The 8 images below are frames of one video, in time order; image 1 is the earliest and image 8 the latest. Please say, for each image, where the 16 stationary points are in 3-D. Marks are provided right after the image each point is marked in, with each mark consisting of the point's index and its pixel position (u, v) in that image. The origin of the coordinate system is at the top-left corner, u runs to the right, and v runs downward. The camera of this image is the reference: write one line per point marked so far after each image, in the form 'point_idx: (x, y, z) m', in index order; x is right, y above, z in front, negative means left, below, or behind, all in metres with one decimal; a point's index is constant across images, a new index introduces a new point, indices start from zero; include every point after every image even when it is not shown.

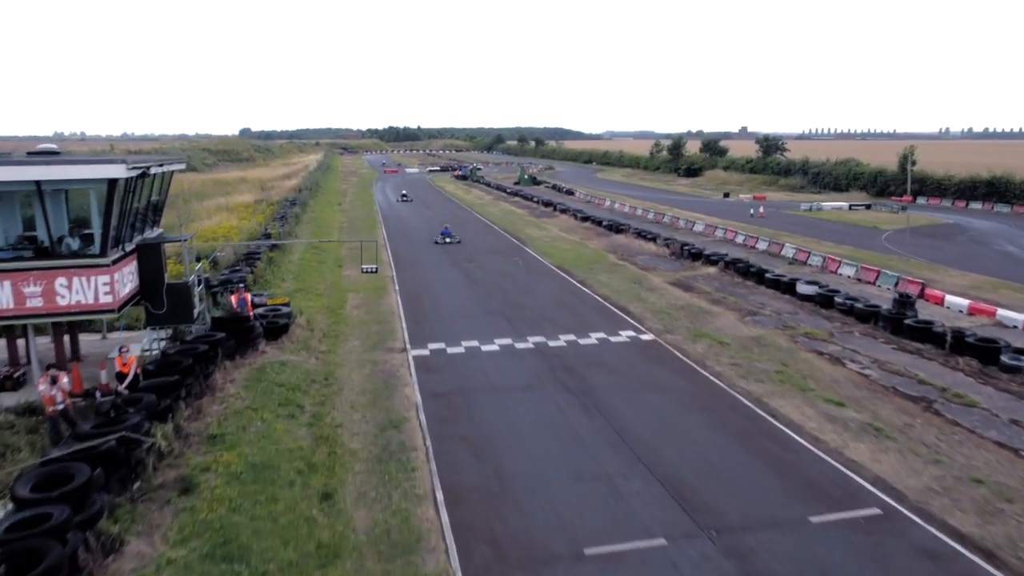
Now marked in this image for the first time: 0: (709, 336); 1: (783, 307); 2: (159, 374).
0: (+3.7, -0.9, +14.7) m
1: (+6.1, -0.4, +17.4) m
2: (-4.9, -1.2, +10.7) m
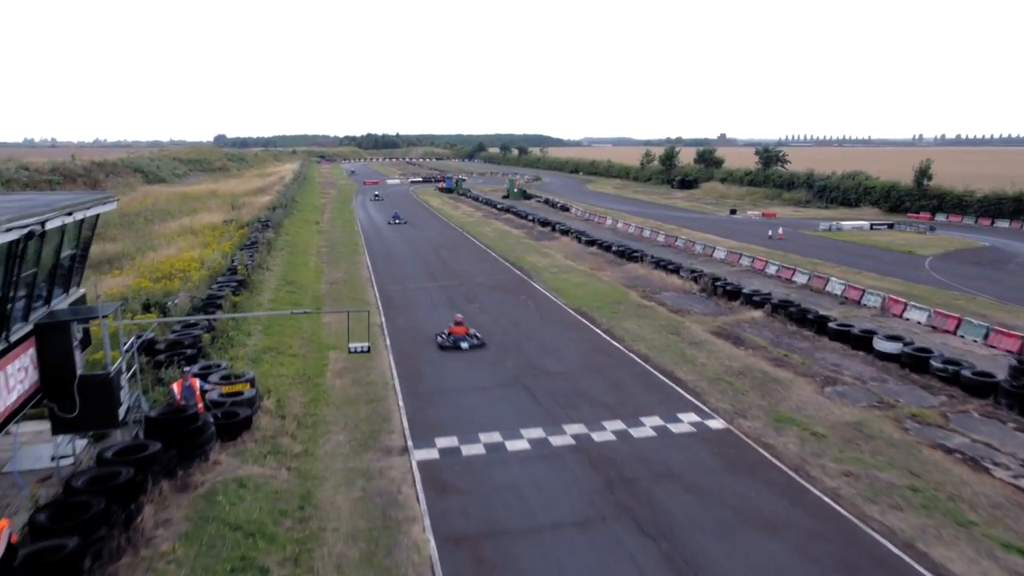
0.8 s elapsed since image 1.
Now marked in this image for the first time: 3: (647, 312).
0: (+4.2, -2.0, +11.5) m
1: (+6.5, -1.5, +14.2) m
2: (-4.3, -2.3, +7.3) m
3: (+3.3, -0.6, +18.9) m
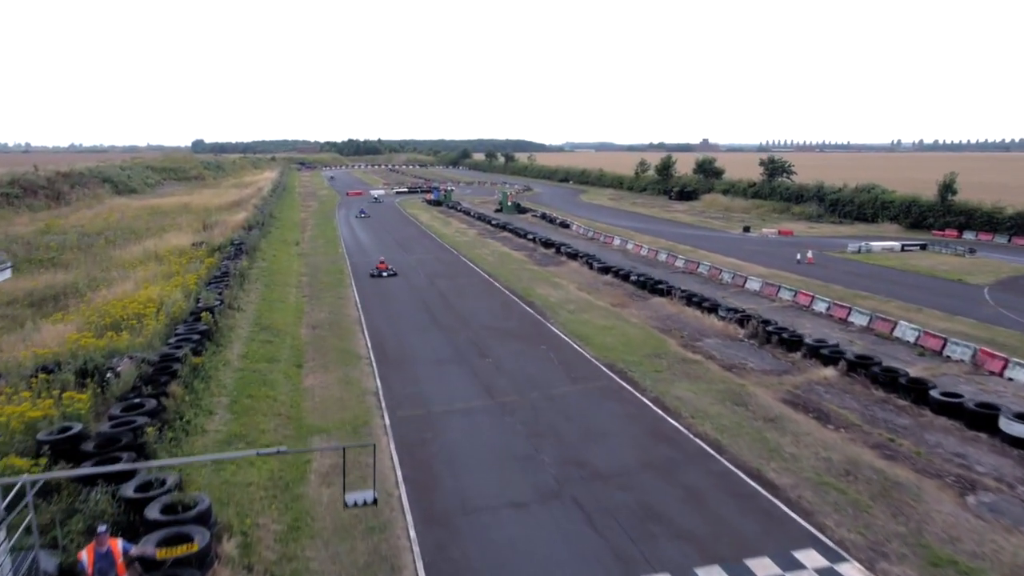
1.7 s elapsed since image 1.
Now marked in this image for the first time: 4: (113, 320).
0: (+4.8, -3.0, +8.4) m
1: (+7.0, -2.6, +11.1) m
2: (-3.6, -3.3, +3.9) m
3: (+3.7, -1.7, +15.7) m
4: (-9.3, -0.7, +18.0) m
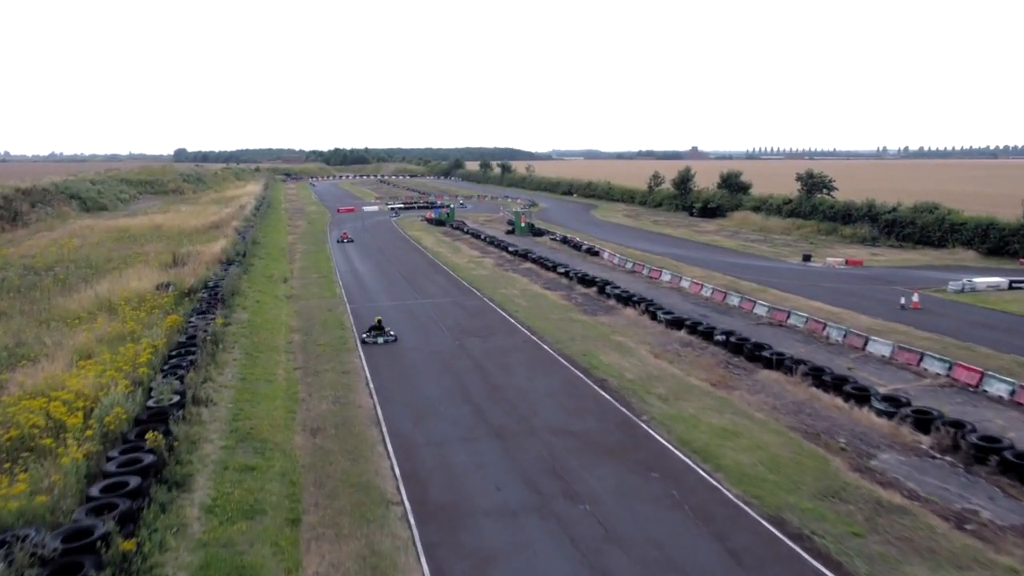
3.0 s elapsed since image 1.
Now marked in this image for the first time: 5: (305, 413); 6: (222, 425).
0: (+6.5, -4.4, +2.8) m
1: (+8.6, -4.0, +5.6) m
2: (-1.8, -4.8, -1.8) m
3: (+5.3, -3.2, +10.2) m
4: (-7.8, -2.3, +12.2) m
5: (-4.0, -2.4, +15.0) m
6: (-5.2, -2.4, +13.9) m
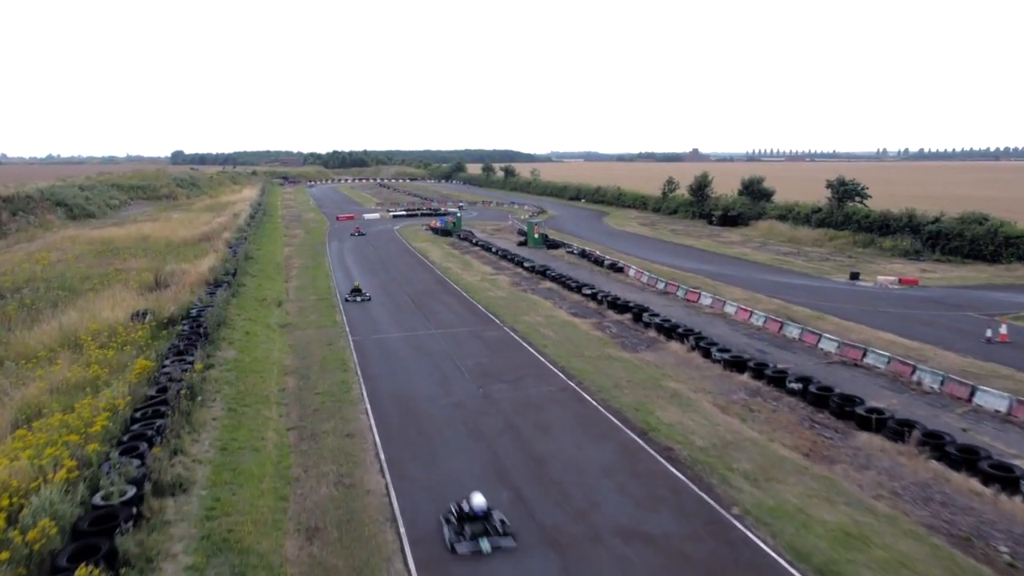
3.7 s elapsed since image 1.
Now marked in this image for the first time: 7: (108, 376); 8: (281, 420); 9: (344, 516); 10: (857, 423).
0: (+7.3, -5.2, -0.4) m
1: (+9.4, -4.8, +2.4) m
2: (-1.0, -5.6, -5.0) m
3: (+6.0, -4.0, +7.0) m
4: (-7.0, -3.1, +9.0) m
5: (-3.2, -3.2, +11.8) m
6: (-4.4, -3.3, +10.7) m
7: (-9.0, -1.9, +17.3) m
8: (-4.6, -2.6, +15.3) m
9: (-2.5, -3.3, +11.3) m
10: (+6.5, -2.5, +14.8) m
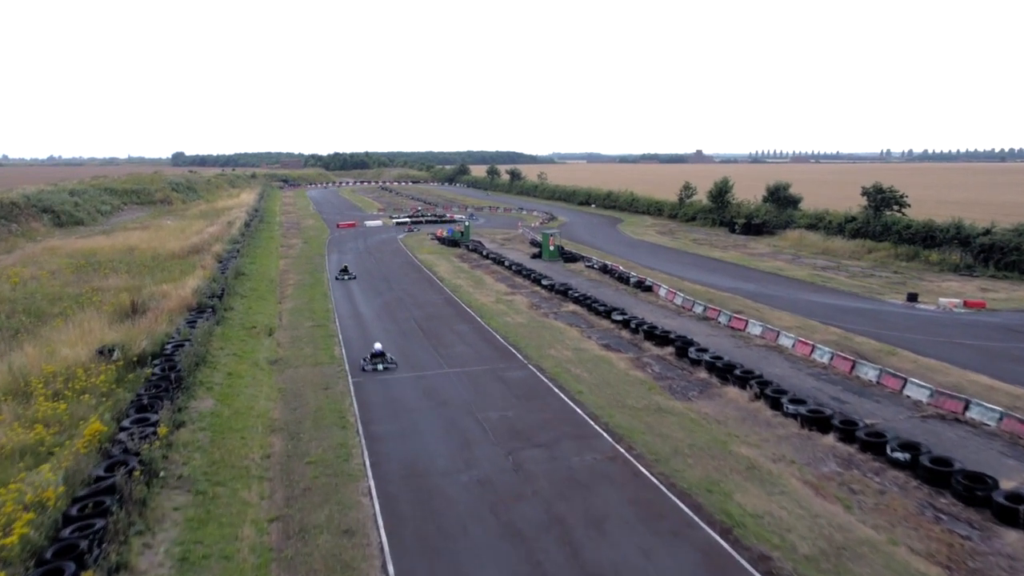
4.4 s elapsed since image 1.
0: (+7.9, -6.0, -3.6) m
1: (+10.1, -5.6, -0.8) m
2: (-0.4, -6.3, -8.2) m
3: (+6.7, -4.8, +3.8) m
4: (-6.4, -3.9, +5.8) m
5: (-2.6, -4.0, +8.6) m
6: (-3.8, -4.1, +7.5) m
7: (-8.4, -2.7, +14.1) m
8: (-3.9, -3.4, +12.1) m
9: (-1.8, -4.1, +8.1) m
10: (+7.2, -3.4, +11.6) m
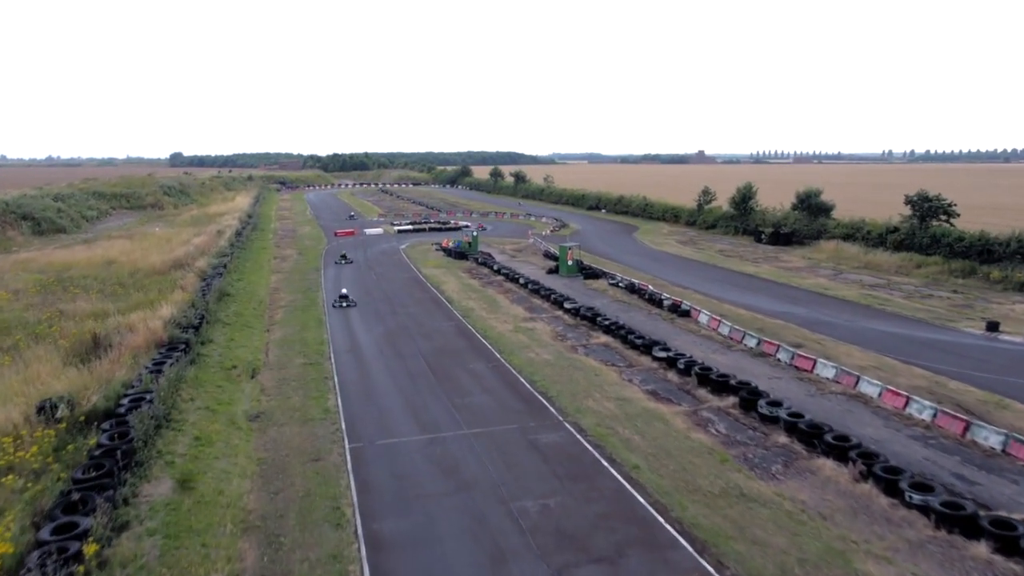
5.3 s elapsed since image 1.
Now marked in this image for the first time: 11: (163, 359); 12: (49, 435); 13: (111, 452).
0: (+8.6, -6.9, -7.2) m
1: (+10.8, -6.5, -4.4) m
2: (+0.3, -7.2, -11.8) m
3: (+7.4, -5.6, +0.1) m
4: (-5.7, -4.8, +2.2) m
5: (-1.9, -4.9, +5.0) m
6: (-3.1, -4.9, +3.9) m
7: (-7.7, -3.6, +10.5) m
8: (-3.2, -4.3, +8.5) m
9: (-1.1, -5.0, +4.5) m
10: (+7.9, -4.2, +8.0) m
11: (-8.6, -1.7, +19.2) m
12: (-8.7, -2.7, +14.6) m
13: (-6.9, -2.8, +13.4) m
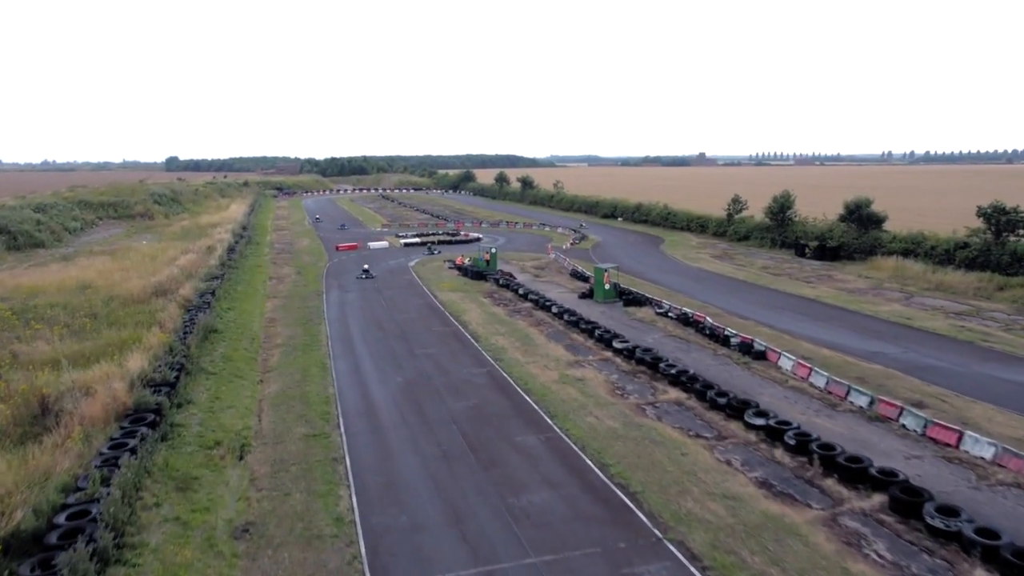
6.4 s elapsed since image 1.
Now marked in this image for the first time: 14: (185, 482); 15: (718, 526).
0: (+10.0, -7.9, -11.6) m
1: (+12.1, -7.4, -8.8) m
2: (+1.7, -8.2, -16.3) m
3: (+8.7, -6.6, -4.3) m
4: (-4.3, -5.9, -2.3) m
5: (-0.6, -6.0, +0.5) m
6: (-1.8, -6.0, -0.6) m
7: (-6.4, -4.7, +6.0) m
8: (-1.9, -5.4, +4.1) m
9: (+0.2, -6.0, 0.0) m
10: (+9.2, -5.3, +3.5) m
11: (-7.3, -2.8, +14.8) m
12: (-7.4, -3.9, +10.1) m
13: (-5.6, -3.9, +8.9) m
14: (-5.9, -3.5, +14.2) m
15: (+3.3, -3.9, +12.5) m
